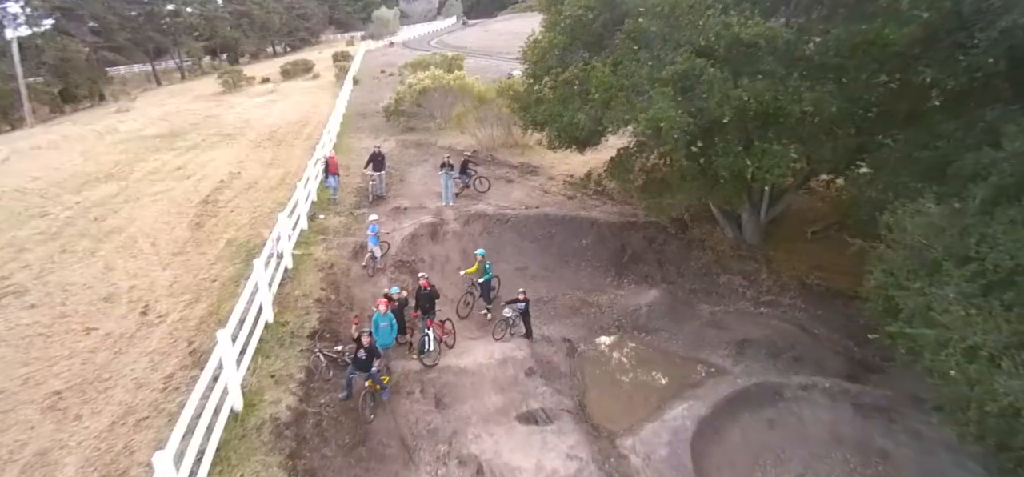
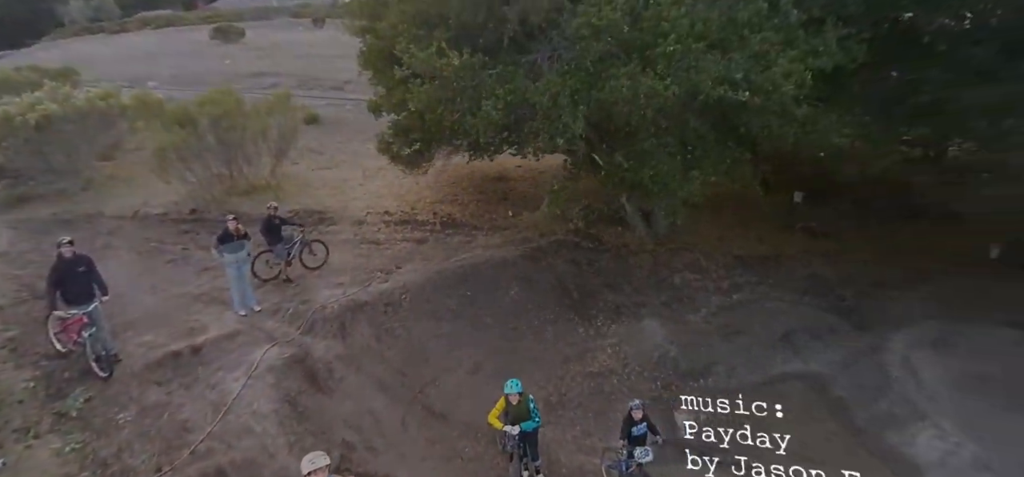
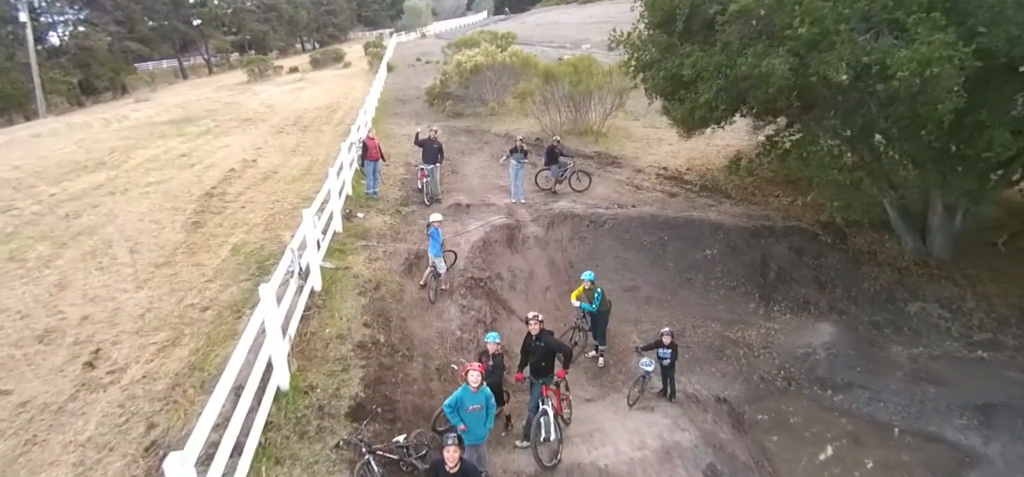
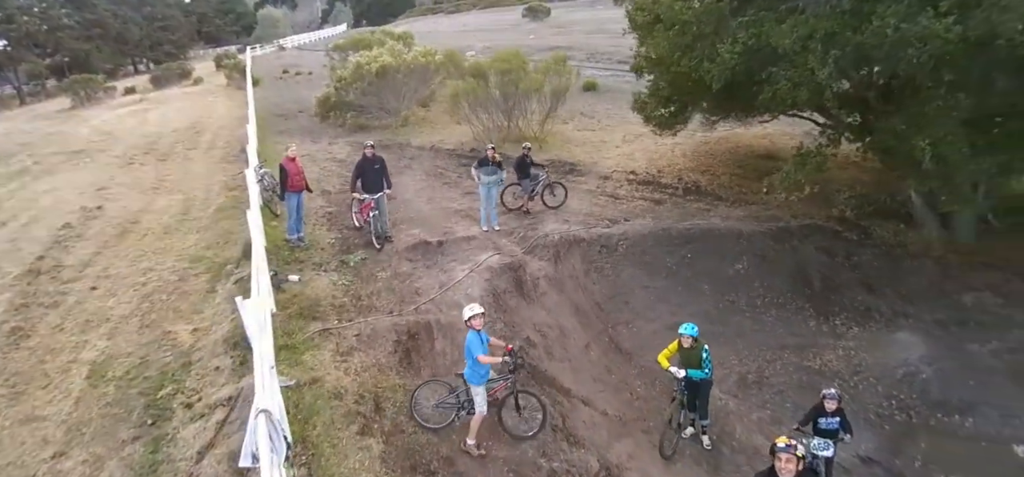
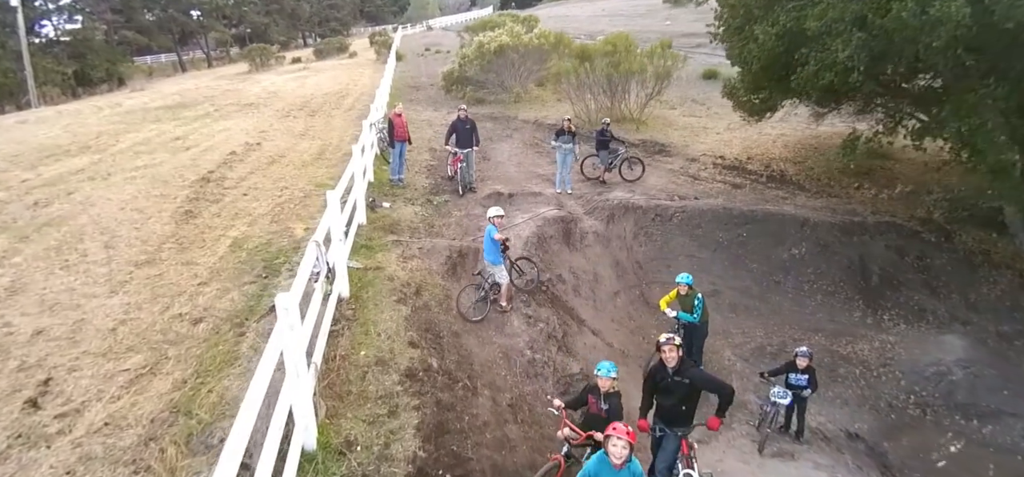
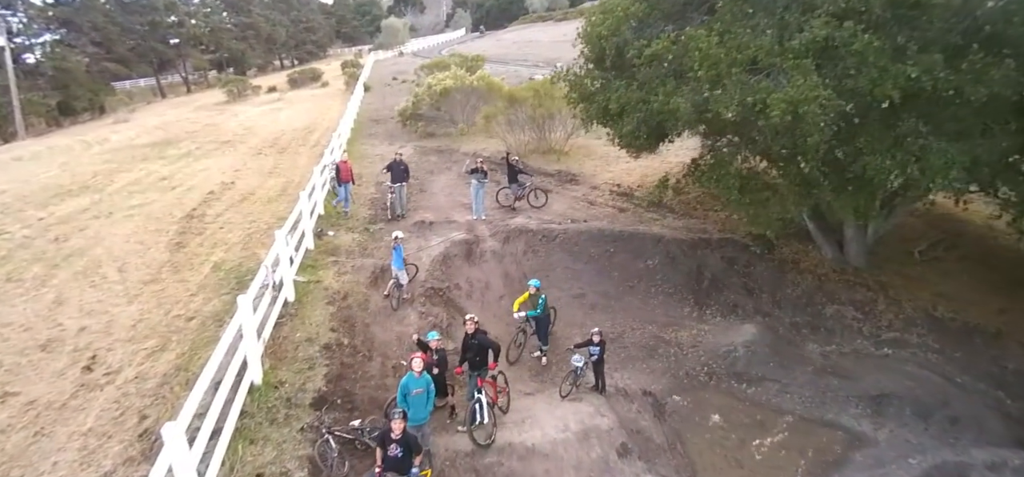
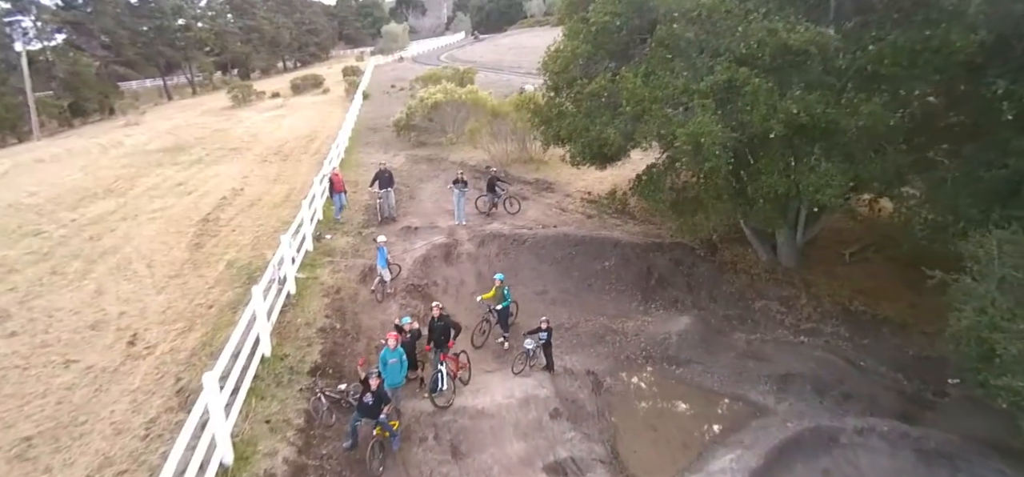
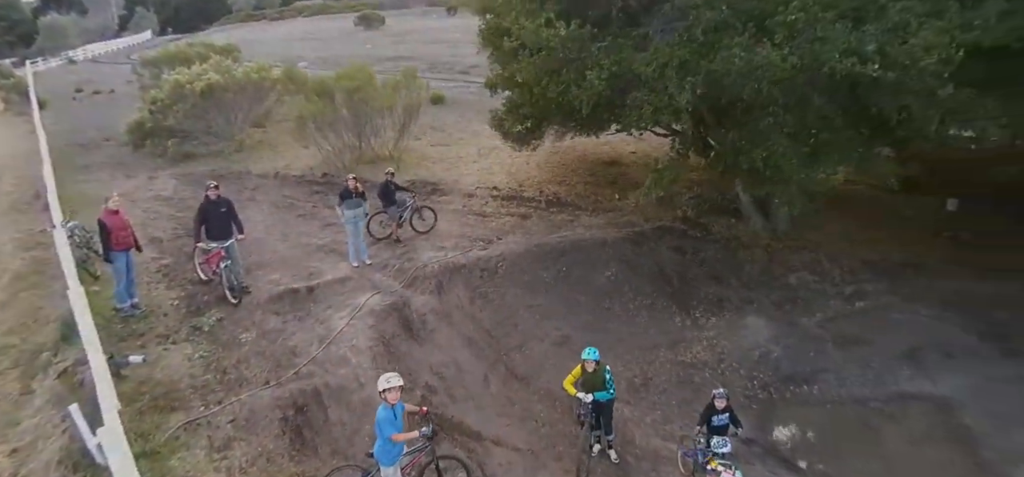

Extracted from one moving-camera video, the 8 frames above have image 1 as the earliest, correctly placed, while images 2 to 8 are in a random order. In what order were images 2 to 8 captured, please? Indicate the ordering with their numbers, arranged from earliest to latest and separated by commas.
7, 6, 3, 5, 4, 8, 2
